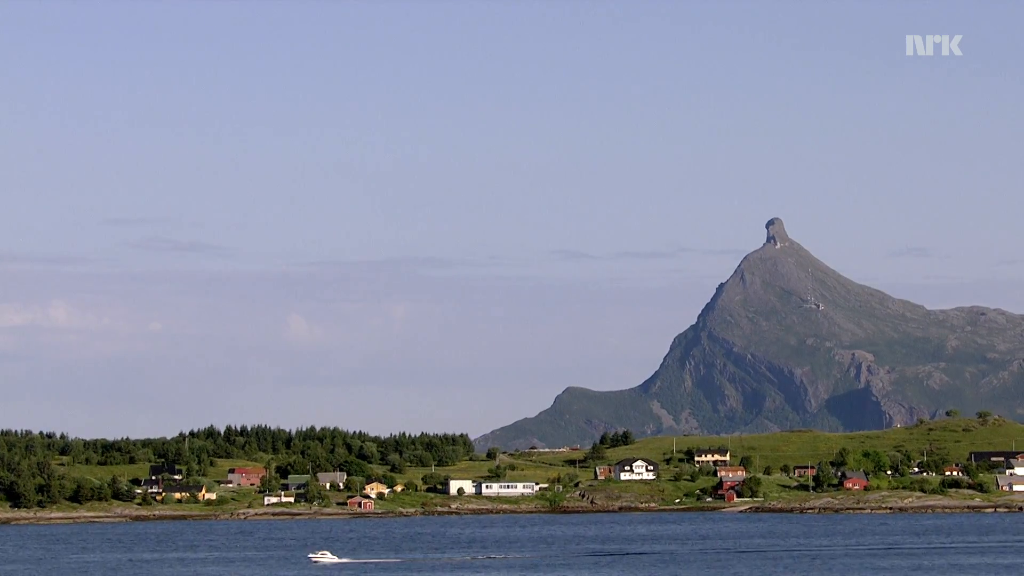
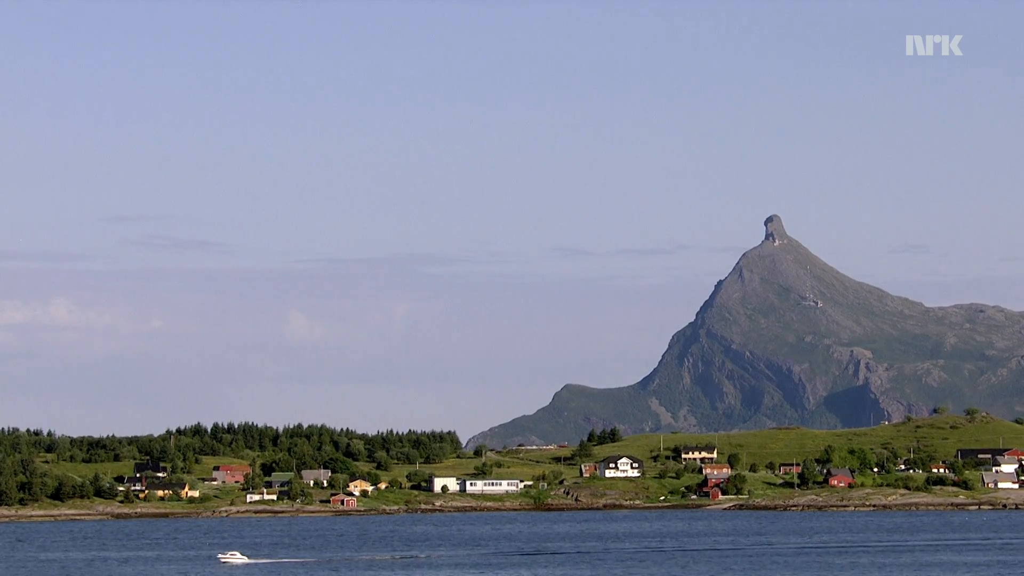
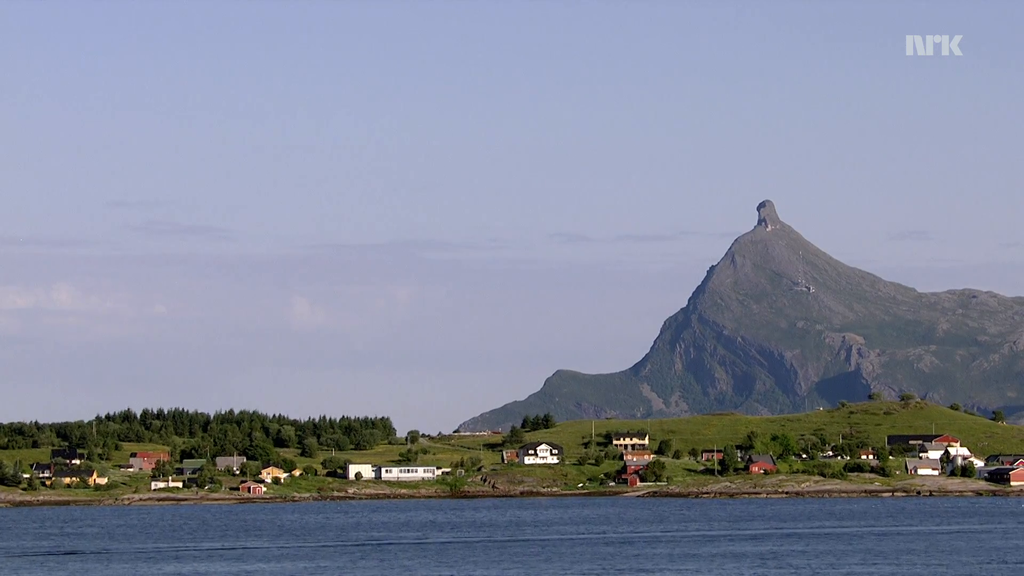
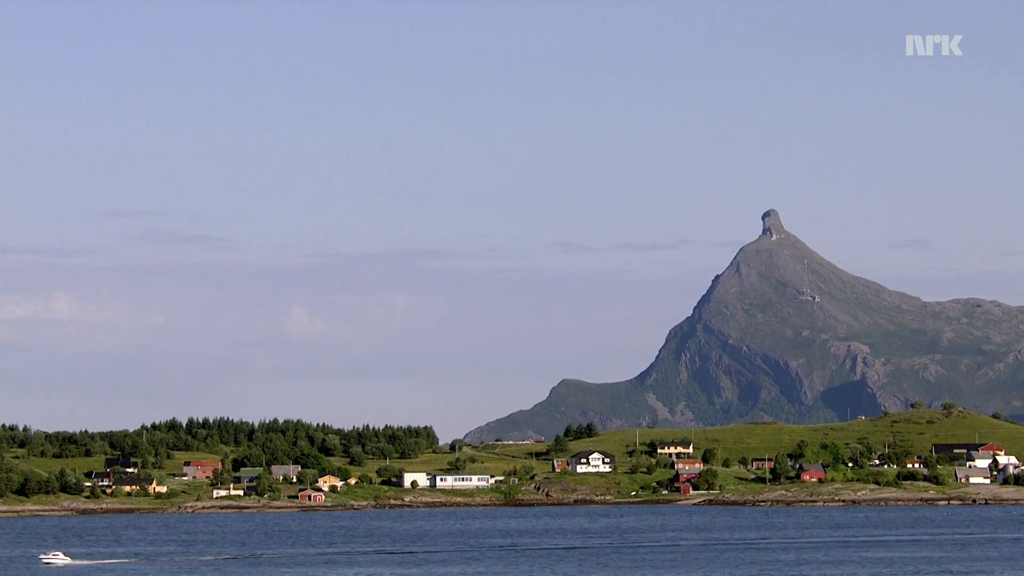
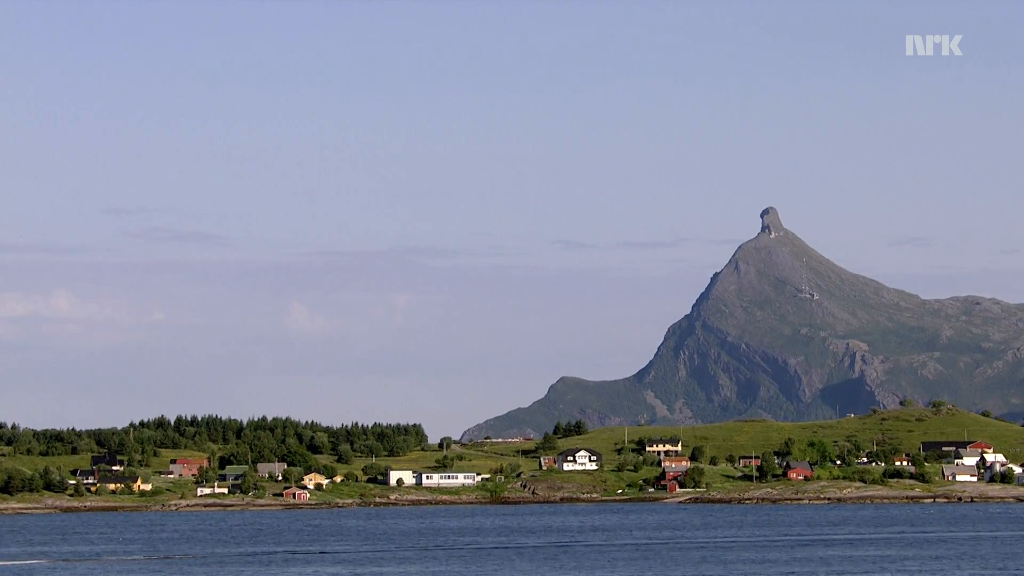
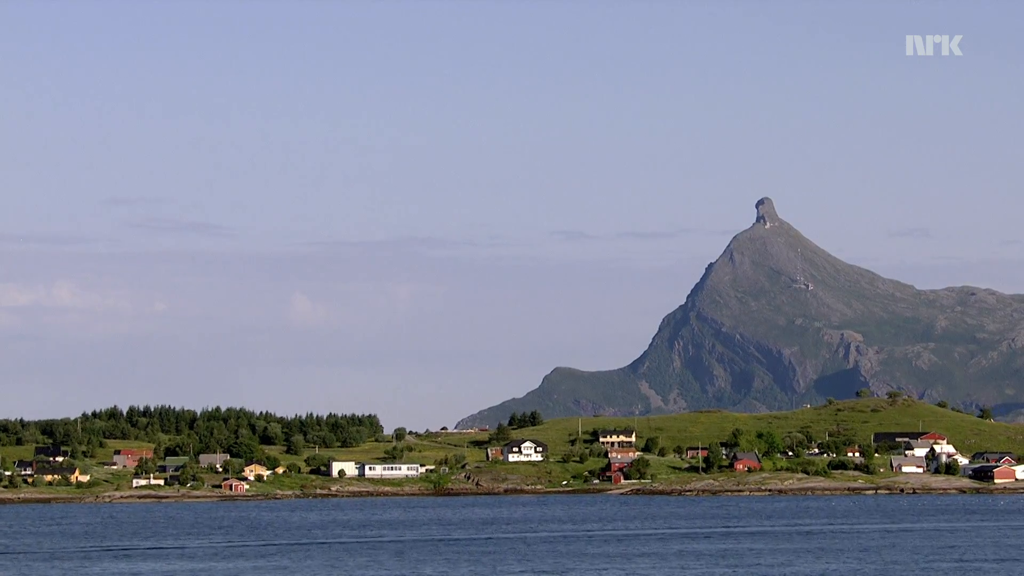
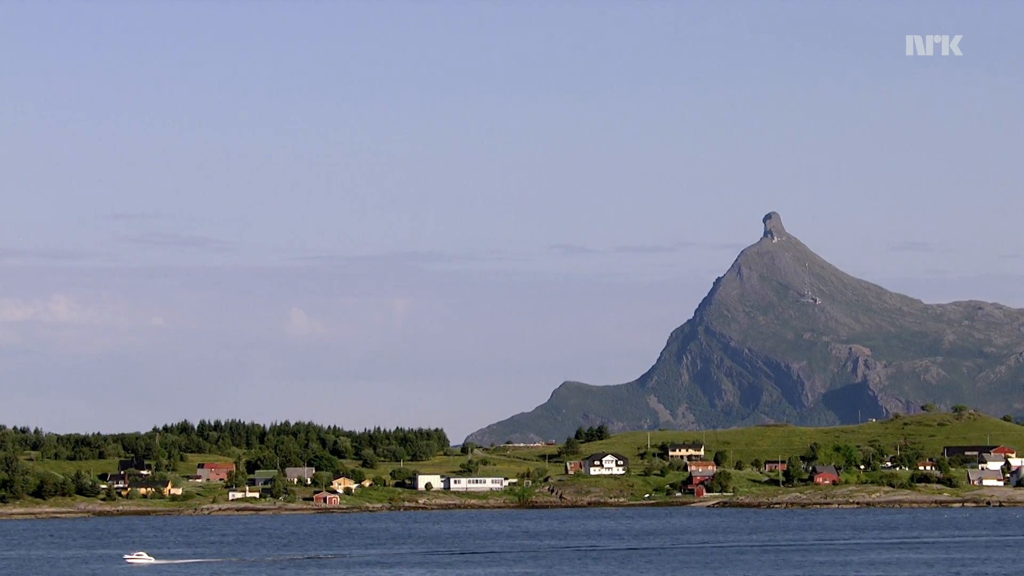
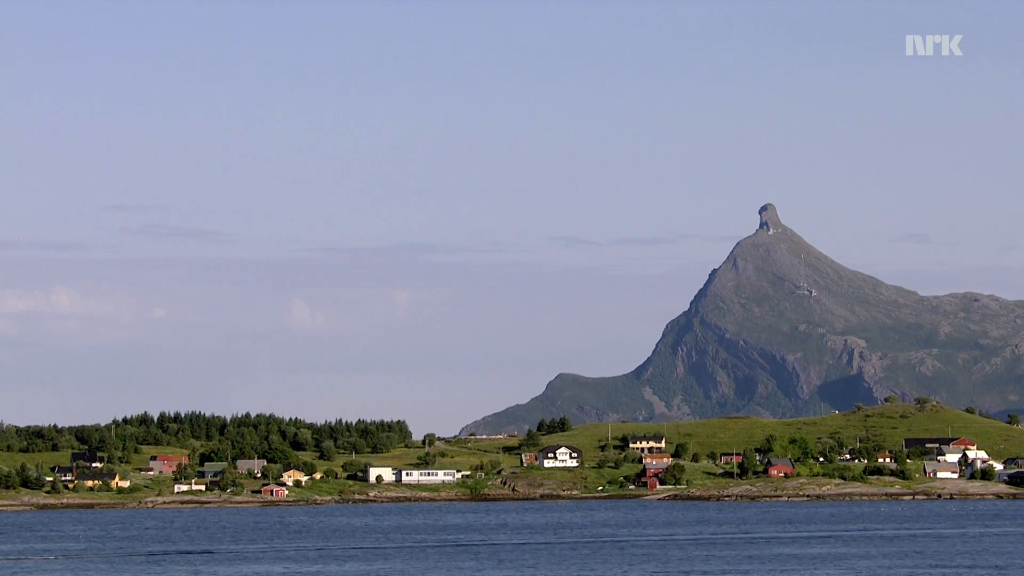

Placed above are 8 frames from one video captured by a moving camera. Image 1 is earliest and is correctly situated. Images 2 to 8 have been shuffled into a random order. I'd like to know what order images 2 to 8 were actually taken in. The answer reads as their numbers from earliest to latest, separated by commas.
2, 7, 4, 5, 8, 3, 6
